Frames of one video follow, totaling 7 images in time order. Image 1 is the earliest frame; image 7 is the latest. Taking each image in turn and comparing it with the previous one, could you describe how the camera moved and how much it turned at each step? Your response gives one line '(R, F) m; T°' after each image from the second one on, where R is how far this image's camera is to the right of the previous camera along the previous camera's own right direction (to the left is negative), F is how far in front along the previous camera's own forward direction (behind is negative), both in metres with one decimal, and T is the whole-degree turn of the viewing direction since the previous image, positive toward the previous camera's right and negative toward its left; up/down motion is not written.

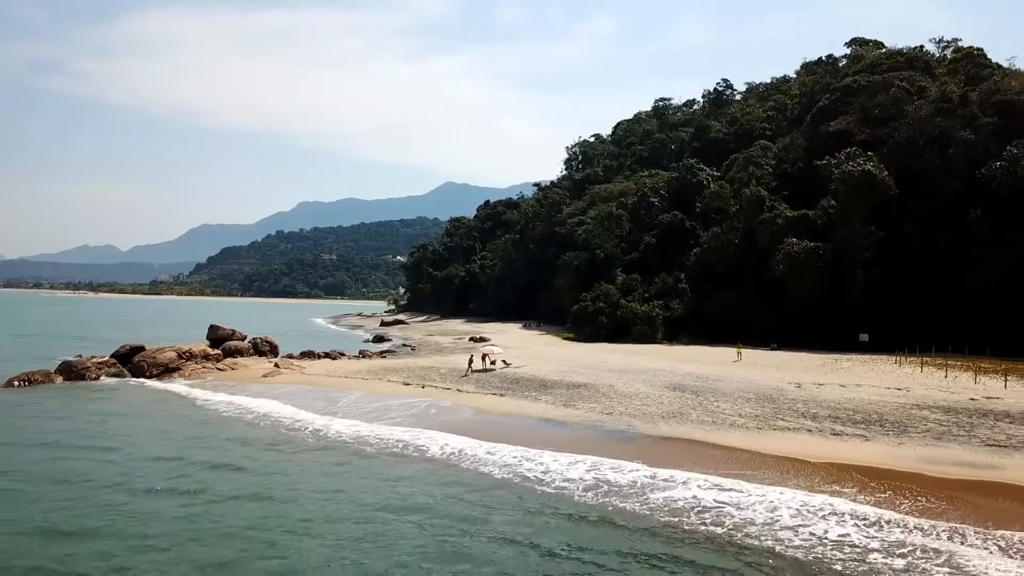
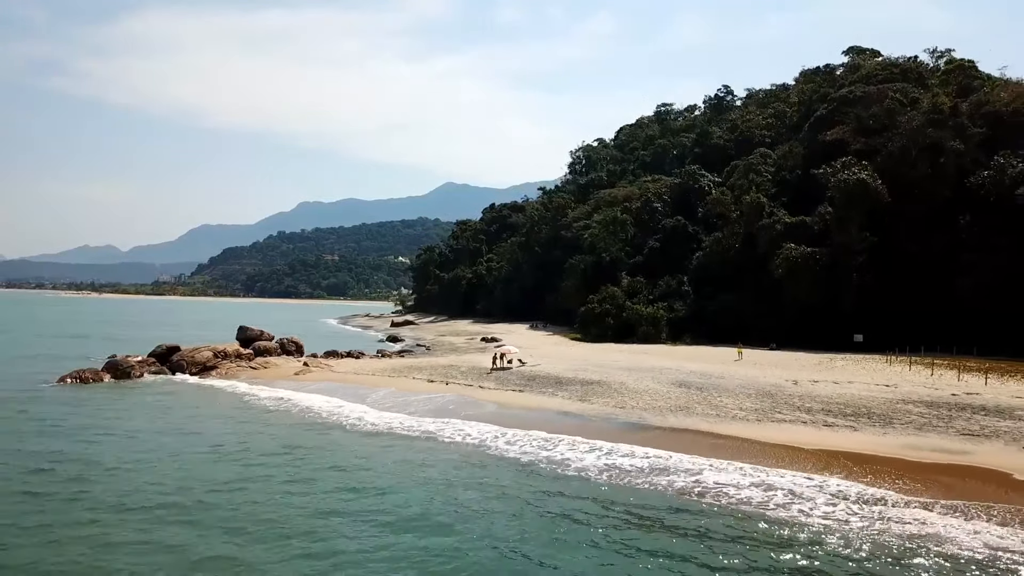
(-0.6, -1.8) m; 0°
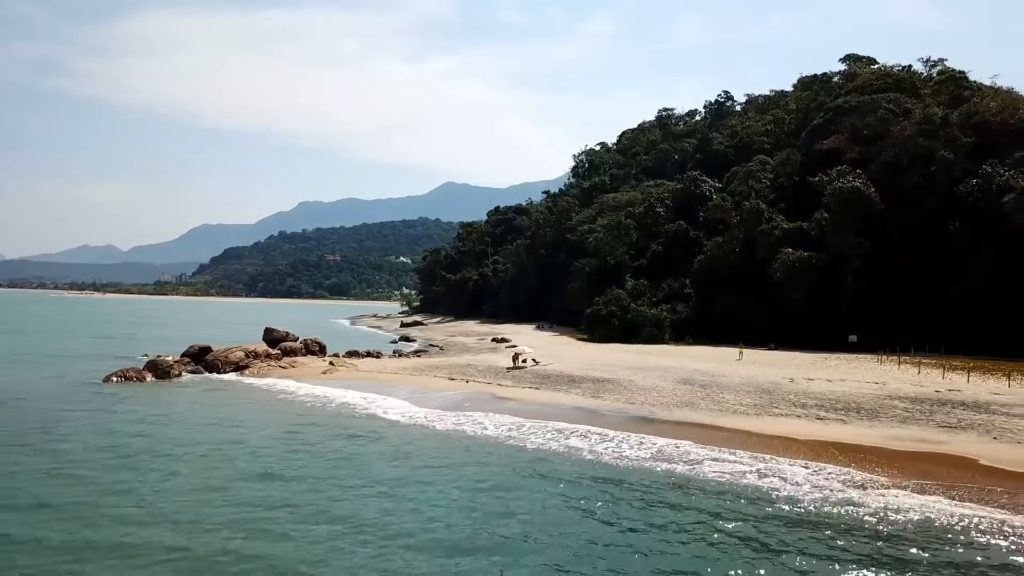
(-0.6, -1.8) m; 0°
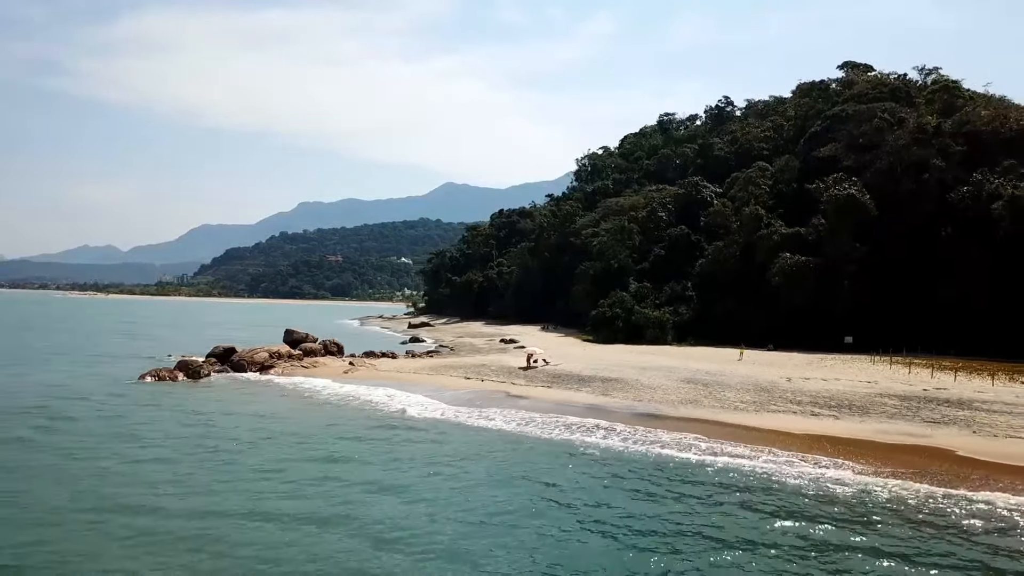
(-0.5, -1.6) m; 0°
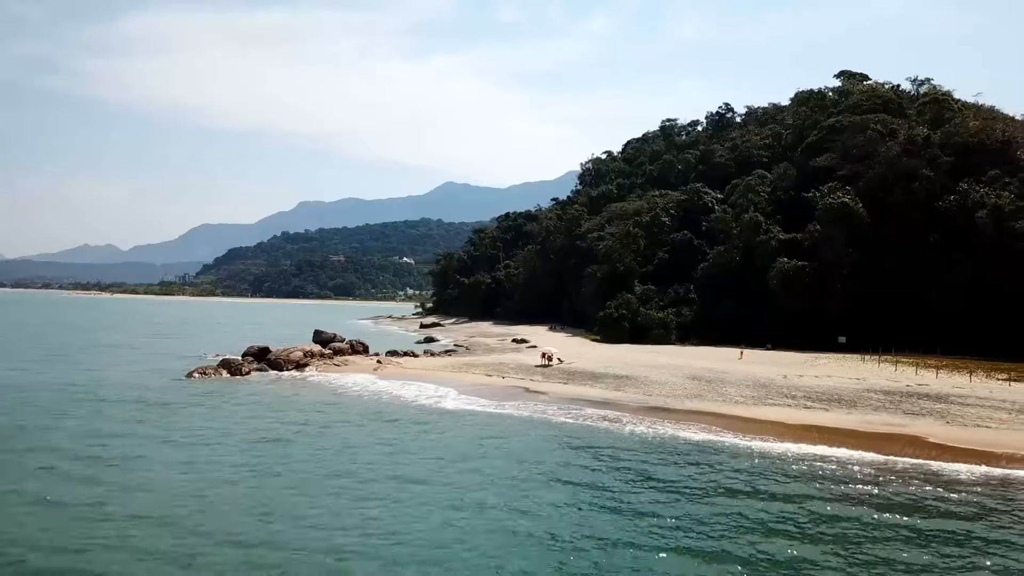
(-0.8, -2.5) m; 0°
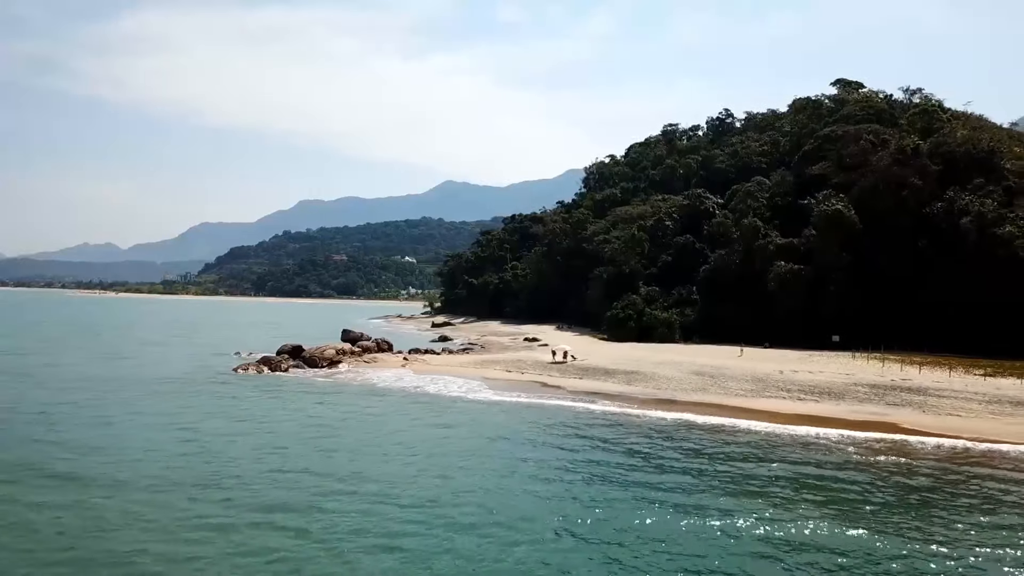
(-1.0, -2.7) m; 0°
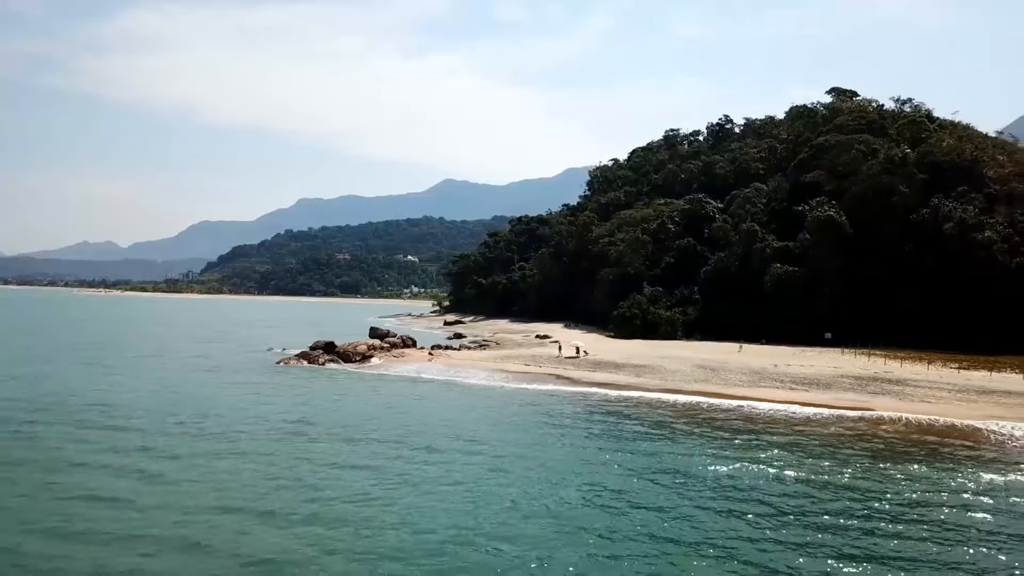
(-1.0, -3.2) m; 0°
